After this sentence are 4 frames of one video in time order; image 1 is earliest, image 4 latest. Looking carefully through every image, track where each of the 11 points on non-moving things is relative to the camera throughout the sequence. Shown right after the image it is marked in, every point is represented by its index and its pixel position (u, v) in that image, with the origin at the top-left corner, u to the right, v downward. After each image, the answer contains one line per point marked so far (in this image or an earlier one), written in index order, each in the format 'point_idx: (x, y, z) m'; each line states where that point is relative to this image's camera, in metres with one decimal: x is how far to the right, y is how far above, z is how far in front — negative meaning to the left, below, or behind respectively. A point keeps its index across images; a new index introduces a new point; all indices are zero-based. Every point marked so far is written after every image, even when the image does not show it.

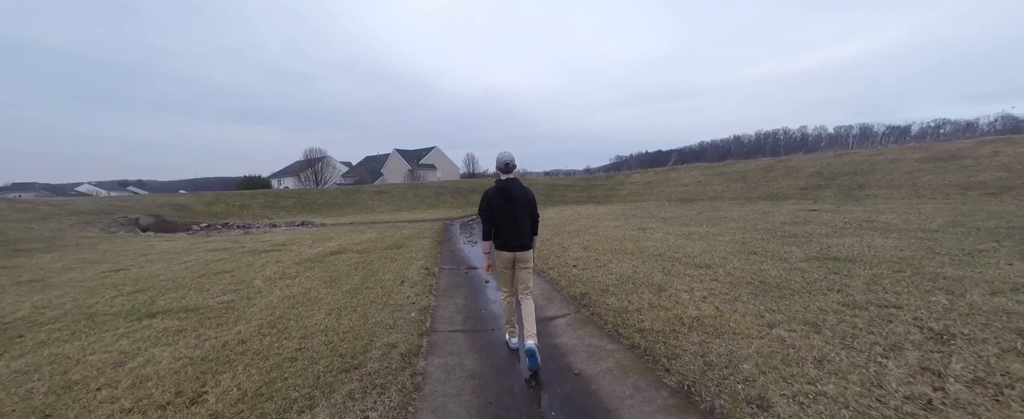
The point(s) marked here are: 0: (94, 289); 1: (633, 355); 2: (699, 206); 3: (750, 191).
0: (-7.6, -1.4, +6.1) m
1: (+1.1, -1.4, +3.1) m
2: (+8.8, +0.2, +15.9) m
3: (+12.6, +1.0, +17.7) m
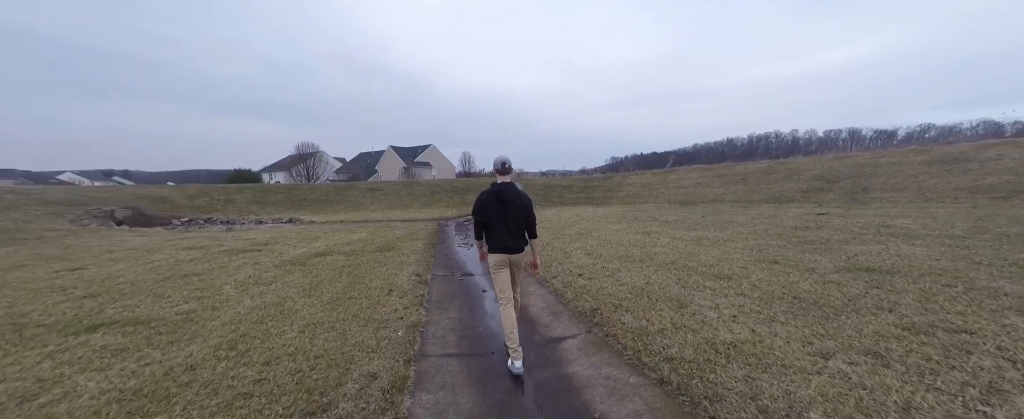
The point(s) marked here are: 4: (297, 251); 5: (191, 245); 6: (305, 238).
0: (-7.6, -1.4, +5.4) m
1: (+1.2, -1.4, +2.6) m
2: (+8.7, 0.0, +15.5) m
3: (+12.4, +0.8, +17.4) m
4: (-6.3, -1.3, +9.8) m
5: (-10.2, -1.2, +10.7) m
6: (-8.1, -1.1, +13.0) m
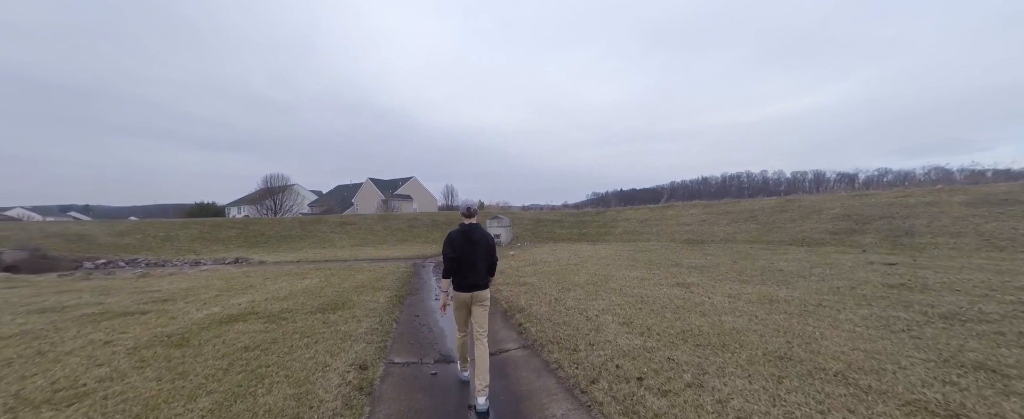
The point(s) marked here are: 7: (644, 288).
0: (-7.5, -1.8, +2.4) m
1: (+1.4, -1.7, 0.0) m
2: (+8.3, -1.6, +13.3) m
3: (+11.9, -1.1, +15.5) m
4: (-6.4, -2.1, +6.8) m
5: (-10.3, -2.2, +7.5) m
6: (-8.3, -2.3, +10.0) m
7: (+3.1, -1.9, +8.0) m
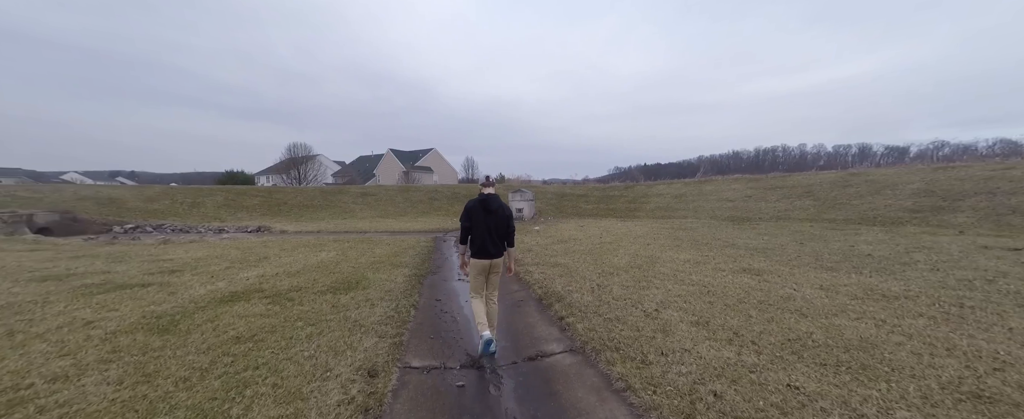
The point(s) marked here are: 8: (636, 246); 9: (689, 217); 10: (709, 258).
0: (-7.1, -1.5, +1.8) m
1: (+1.7, -1.7, -1.1) m
2: (+9.3, -0.7, +11.8) m
3: (+13.0, -0.1, +13.7) m
4: (-5.8, -1.5, +6.2) m
5: (-9.6, -1.4, +7.1) m
6: (-7.5, -1.4, +9.4) m
7: (+3.8, -1.3, +6.8) m
8: (+3.9, -1.2, +10.6) m
9: (+9.0, -0.4, +17.0) m
10: (+4.9, -1.2, +8.4) m
